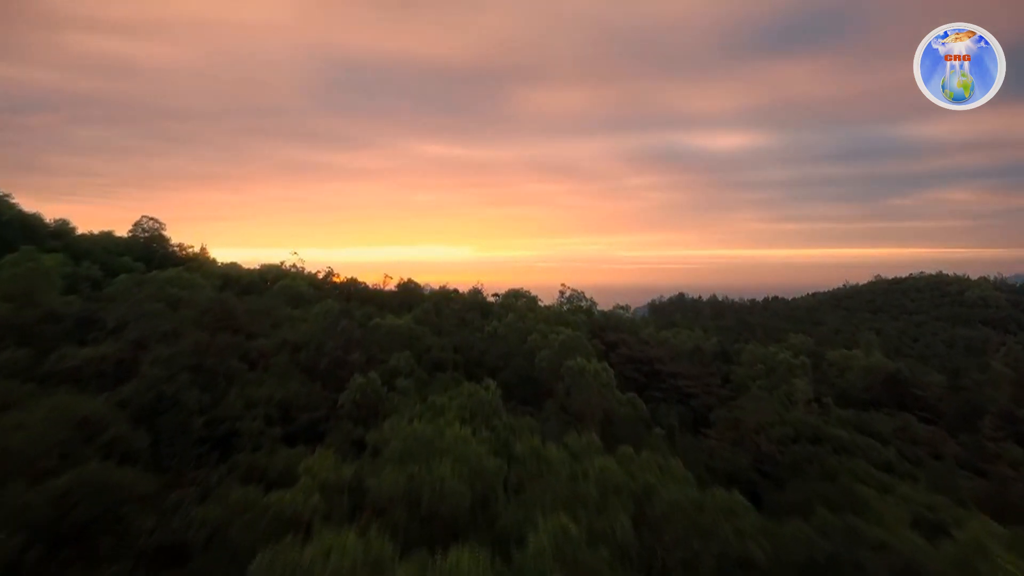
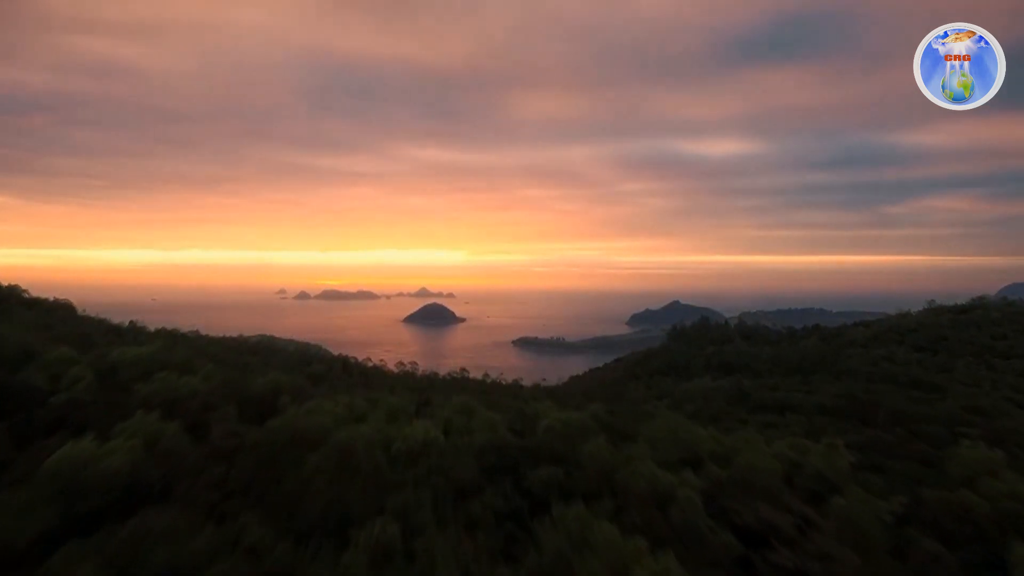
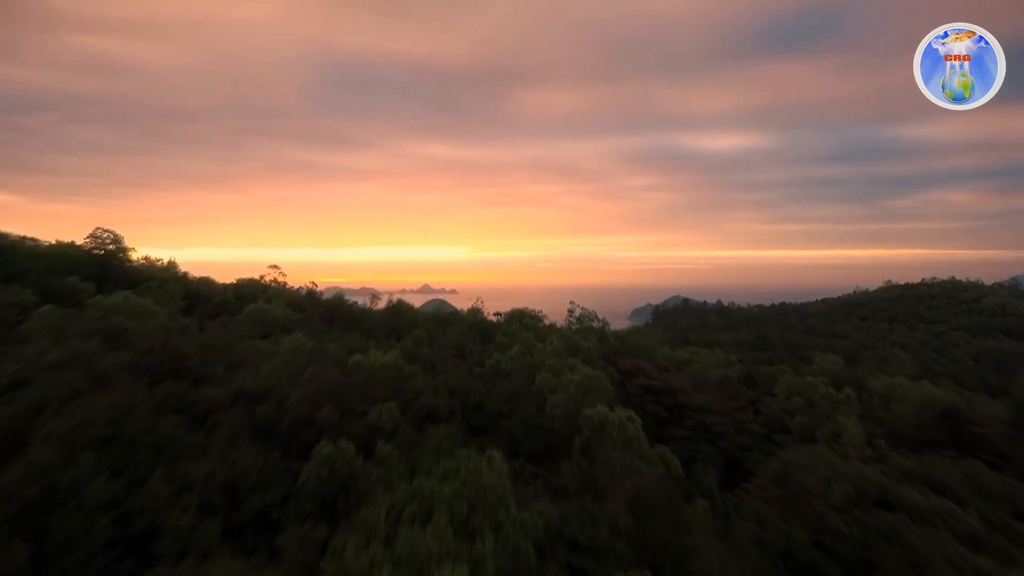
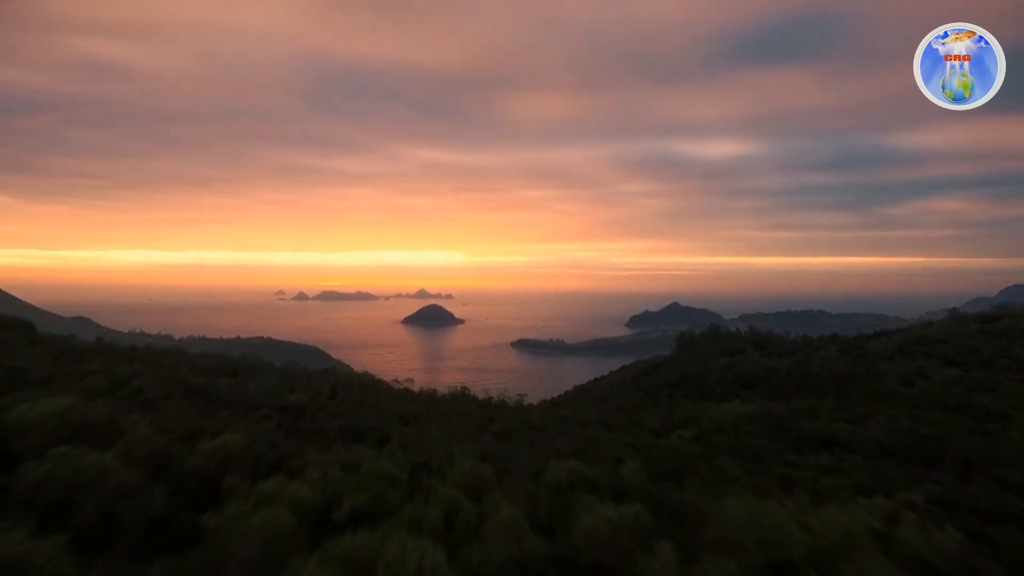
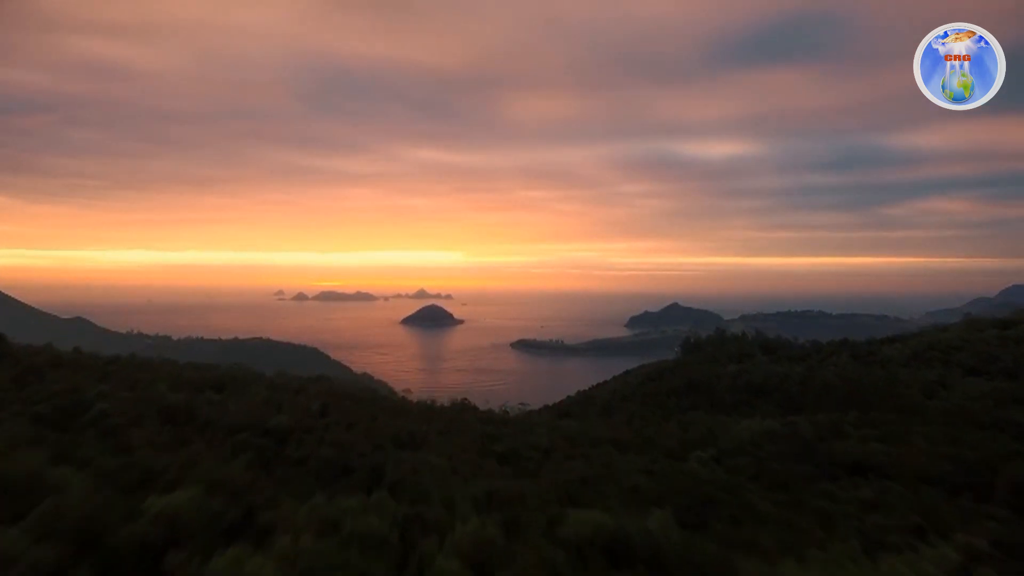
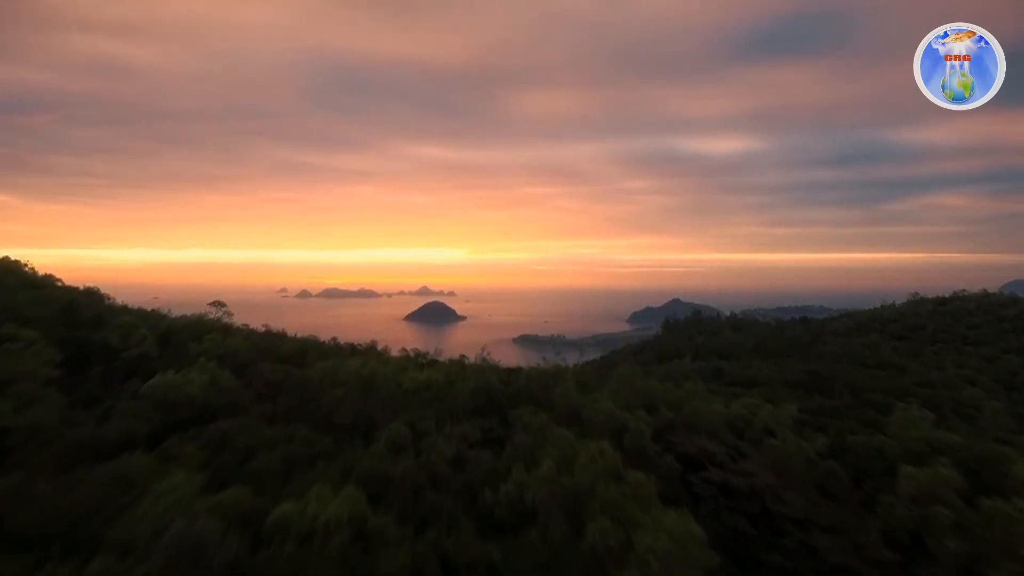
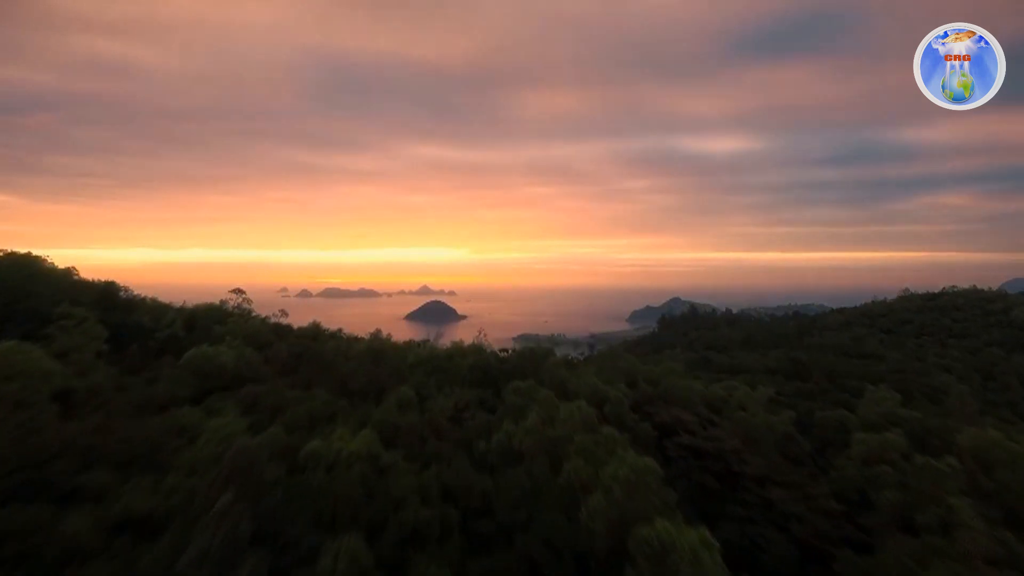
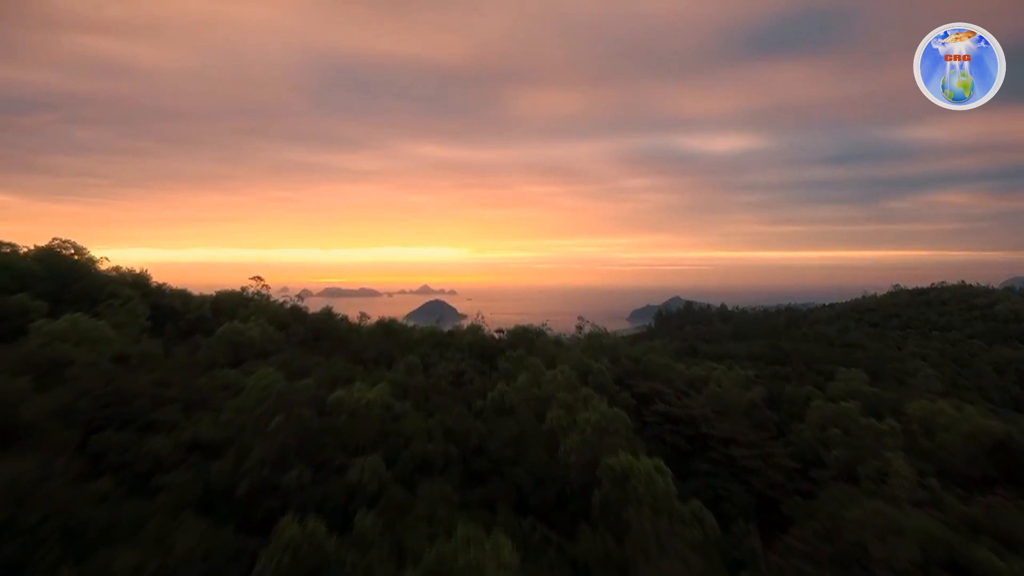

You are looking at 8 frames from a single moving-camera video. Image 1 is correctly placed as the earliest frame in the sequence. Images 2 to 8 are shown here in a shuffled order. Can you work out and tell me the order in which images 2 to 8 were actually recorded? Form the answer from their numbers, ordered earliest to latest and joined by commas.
3, 8, 7, 6, 2, 4, 5
